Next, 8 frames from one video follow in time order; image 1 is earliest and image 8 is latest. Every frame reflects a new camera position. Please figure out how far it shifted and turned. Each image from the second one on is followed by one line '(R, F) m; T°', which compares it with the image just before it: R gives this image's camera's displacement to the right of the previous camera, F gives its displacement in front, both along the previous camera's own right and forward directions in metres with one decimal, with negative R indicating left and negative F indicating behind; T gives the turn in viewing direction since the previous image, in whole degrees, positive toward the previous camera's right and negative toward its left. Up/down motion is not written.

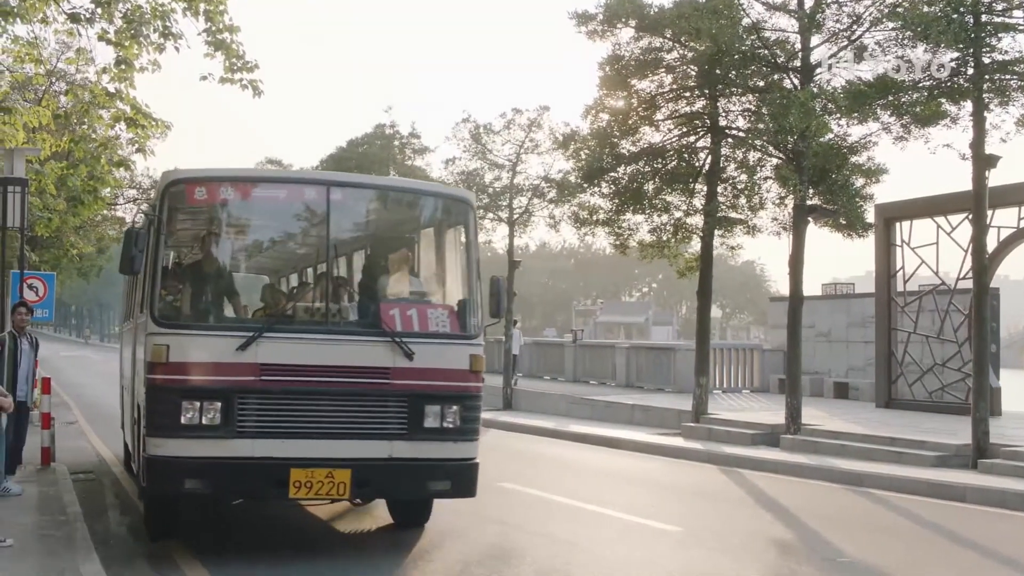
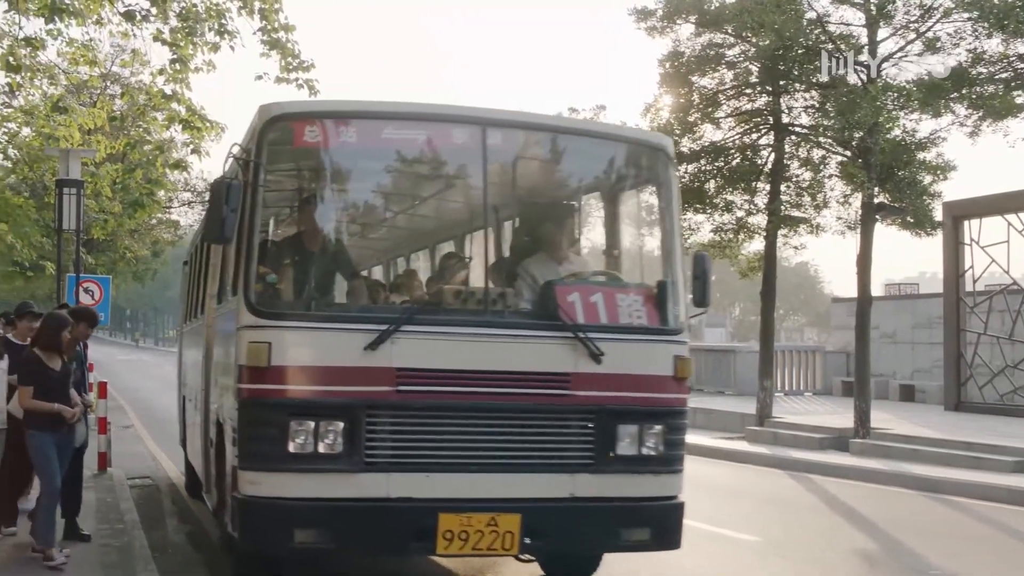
(-0.8, +2.5) m; -2°
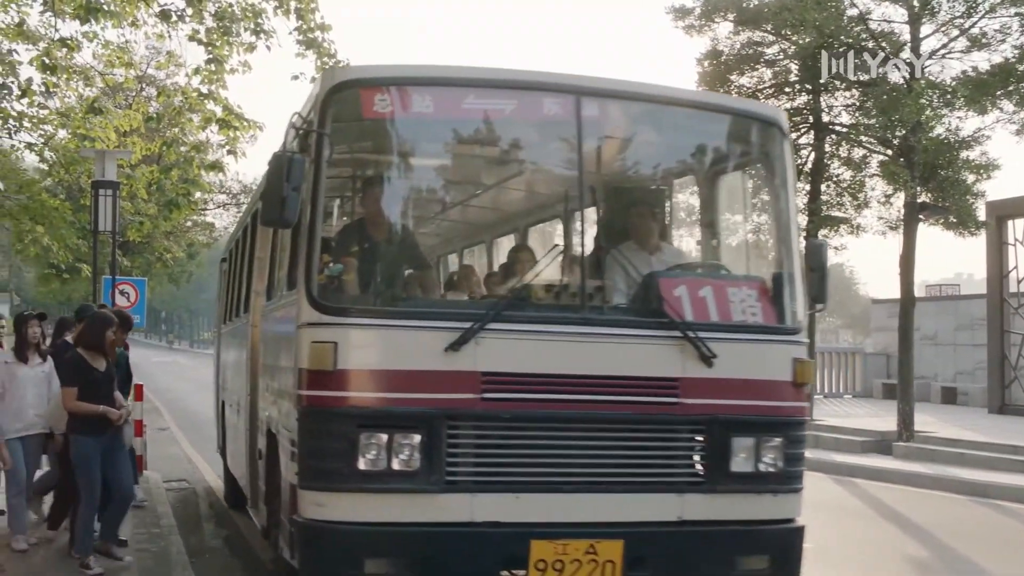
(-0.3, +0.9) m; -1°
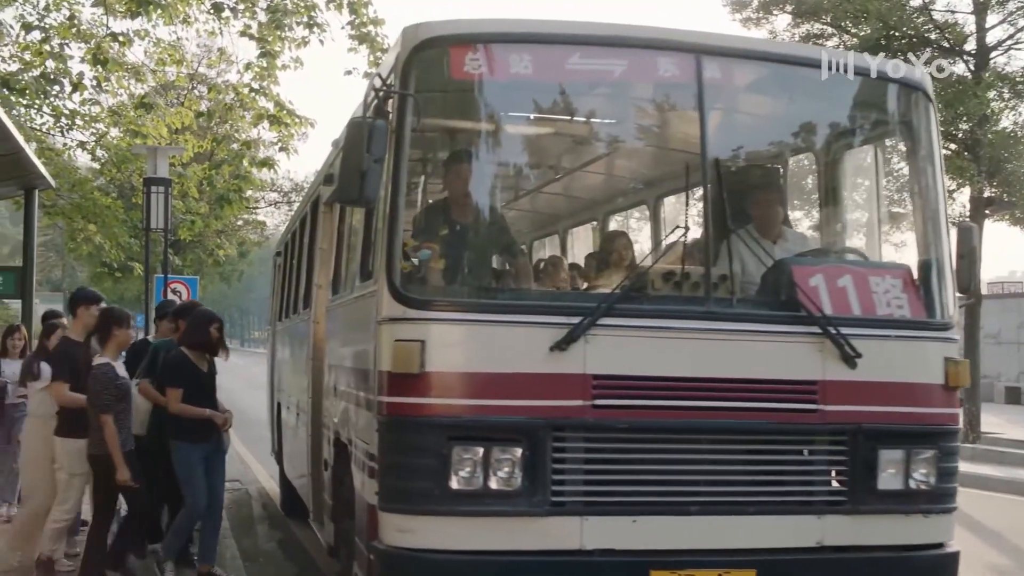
(-0.2, +0.8) m; -2°
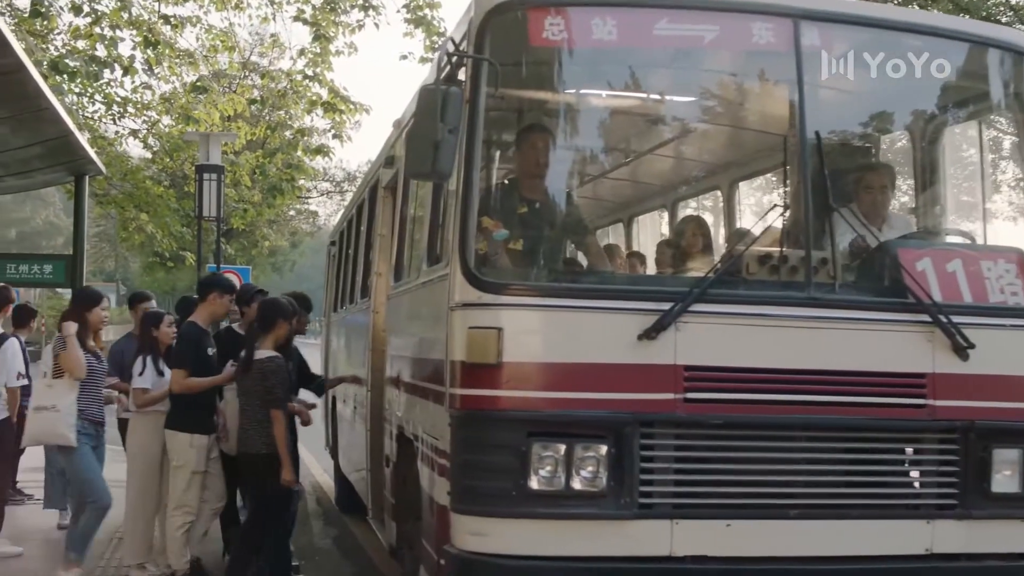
(-0.1, +0.4) m; -2°
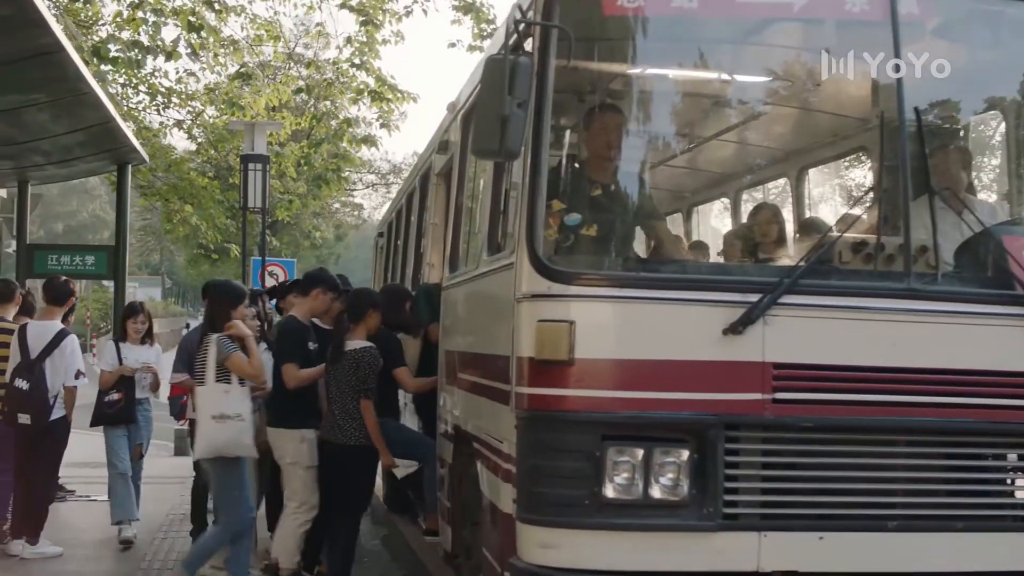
(-0.1, +0.4) m; -2°
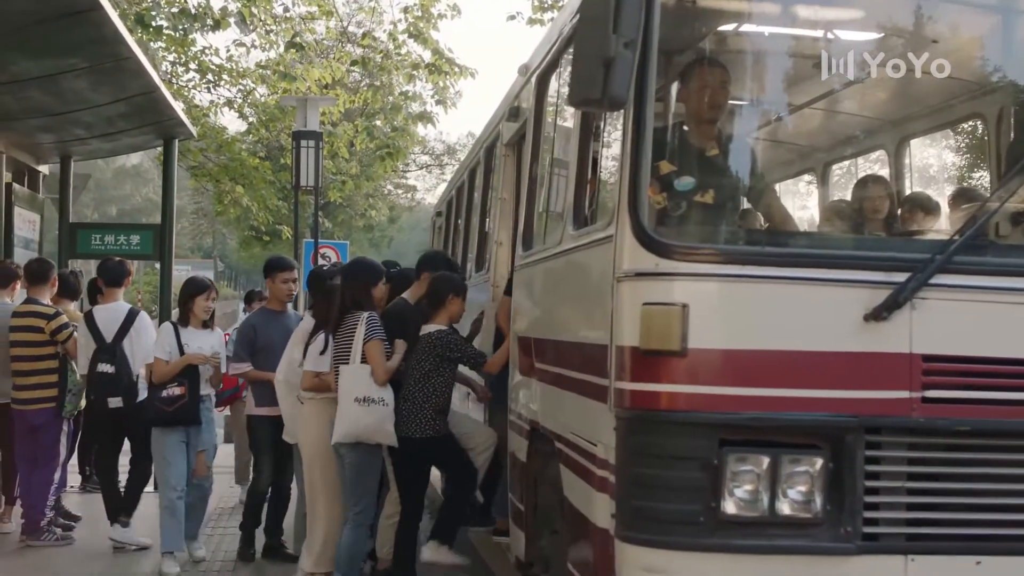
(-0.1, +0.6) m; -2°
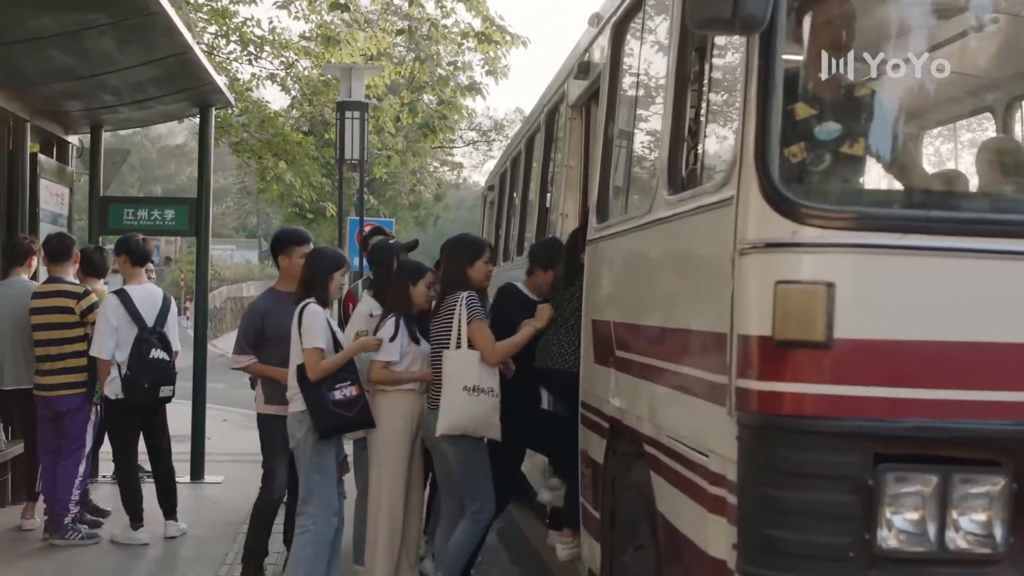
(-0.1, +0.7) m; -2°
